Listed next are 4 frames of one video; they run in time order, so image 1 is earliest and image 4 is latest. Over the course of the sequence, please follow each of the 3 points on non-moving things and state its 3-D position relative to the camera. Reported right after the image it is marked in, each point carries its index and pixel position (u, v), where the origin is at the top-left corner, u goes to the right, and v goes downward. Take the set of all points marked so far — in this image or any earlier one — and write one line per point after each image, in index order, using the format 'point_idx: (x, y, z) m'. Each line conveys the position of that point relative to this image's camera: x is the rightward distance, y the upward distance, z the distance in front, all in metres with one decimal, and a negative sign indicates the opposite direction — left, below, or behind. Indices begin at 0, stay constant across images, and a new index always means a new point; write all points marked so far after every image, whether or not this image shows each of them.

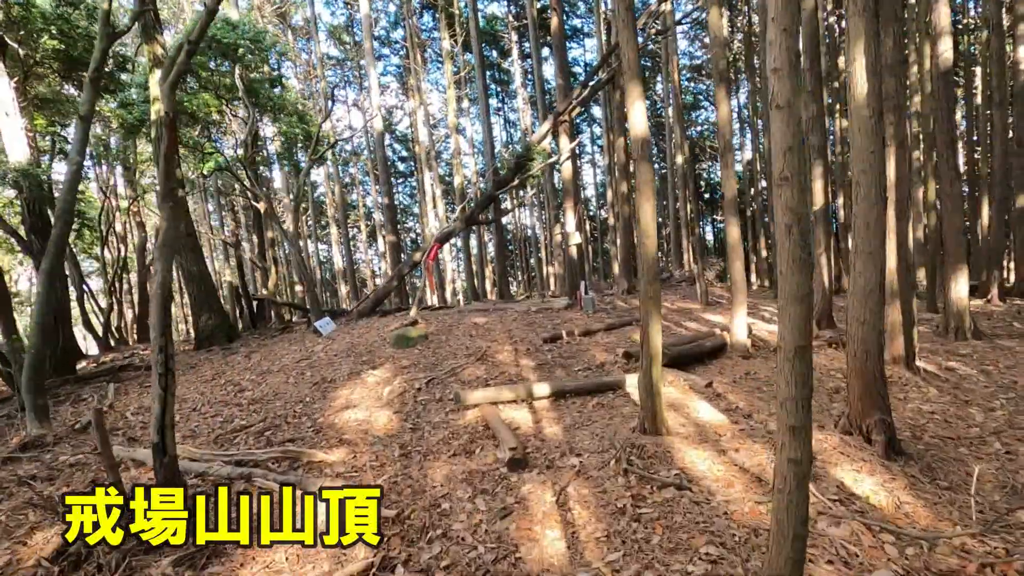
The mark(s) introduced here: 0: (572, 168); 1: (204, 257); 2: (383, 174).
0: (+1.5, +3.0, +13.4) m
1: (-6.1, +0.6, +10.6) m
2: (-4.2, +3.7, +17.4) m
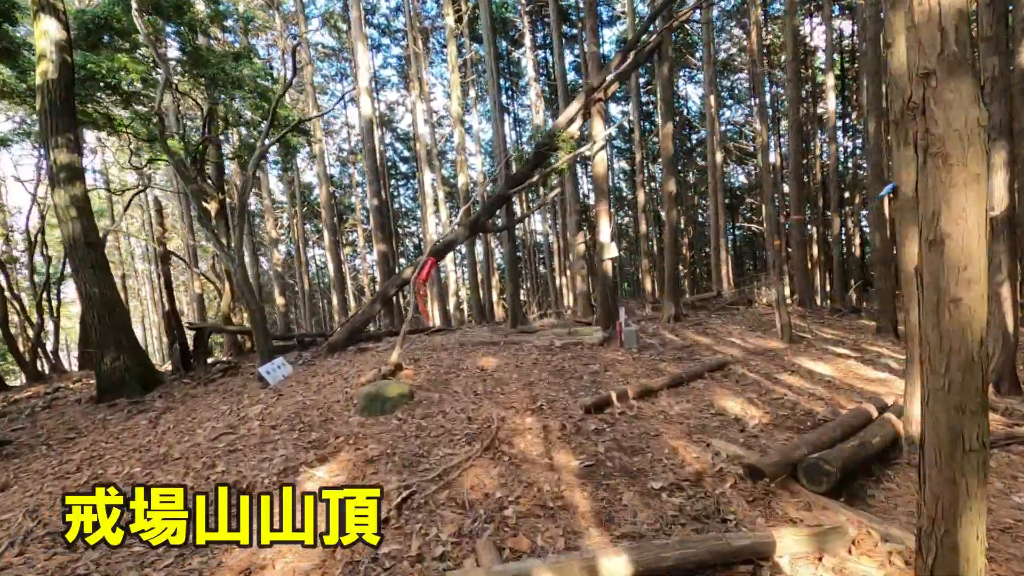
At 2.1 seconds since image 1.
0: (+1.8, +2.5, +10.5) m
1: (-5.8, +0.2, +7.8) m
2: (-3.8, +3.2, +14.6) m
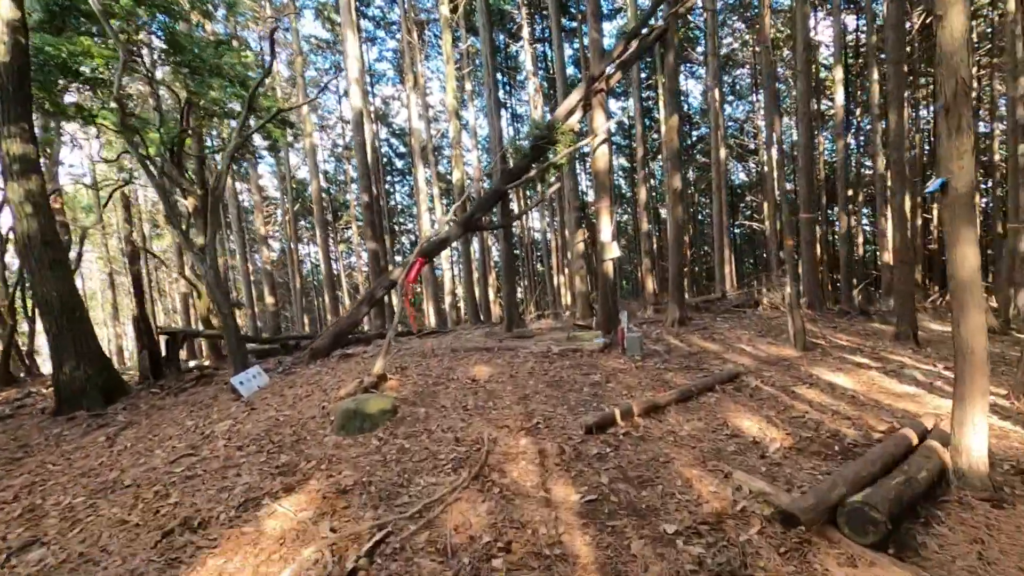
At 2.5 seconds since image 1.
0: (+1.8, +2.4, +9.9) m
1: (-5.8, +0.1, +7.2) m
2: (-3.9, +3.2, +13.9) m
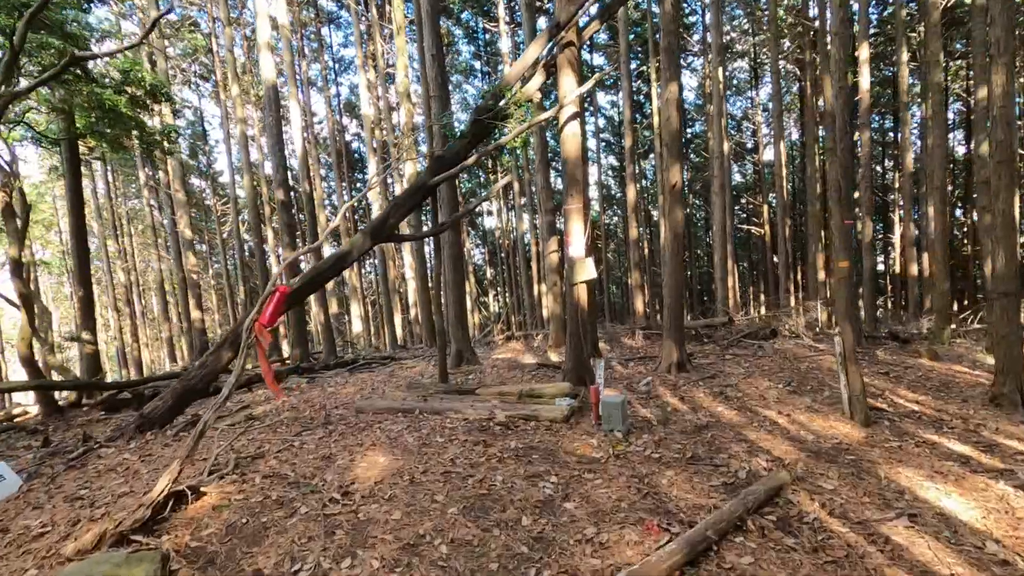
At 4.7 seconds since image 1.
0: (+0.9, +2.0, +7.1) m
1: (-6.7, -0.3, +4.3) m
2: (-4.8, +2.8, +11.1) m
